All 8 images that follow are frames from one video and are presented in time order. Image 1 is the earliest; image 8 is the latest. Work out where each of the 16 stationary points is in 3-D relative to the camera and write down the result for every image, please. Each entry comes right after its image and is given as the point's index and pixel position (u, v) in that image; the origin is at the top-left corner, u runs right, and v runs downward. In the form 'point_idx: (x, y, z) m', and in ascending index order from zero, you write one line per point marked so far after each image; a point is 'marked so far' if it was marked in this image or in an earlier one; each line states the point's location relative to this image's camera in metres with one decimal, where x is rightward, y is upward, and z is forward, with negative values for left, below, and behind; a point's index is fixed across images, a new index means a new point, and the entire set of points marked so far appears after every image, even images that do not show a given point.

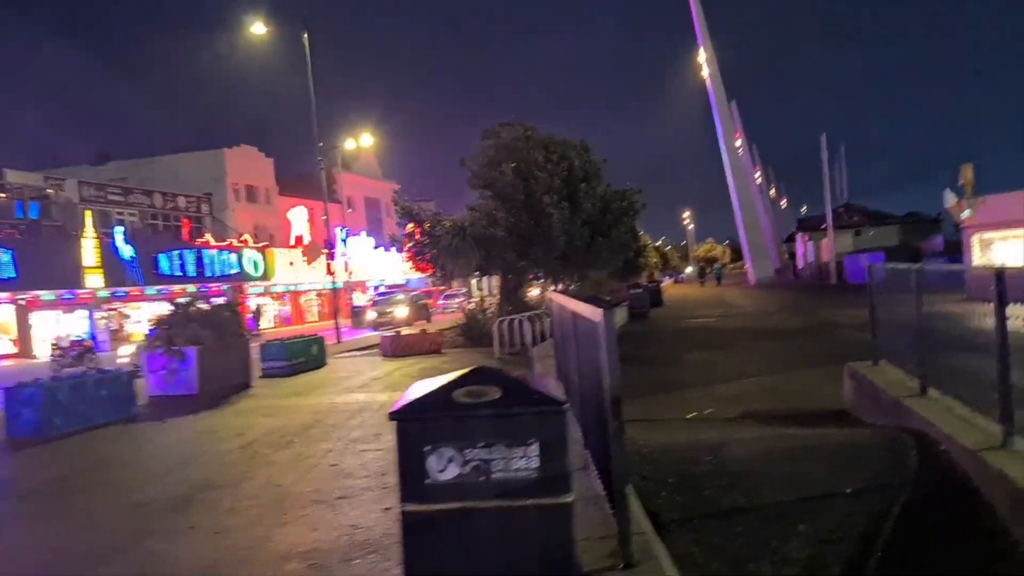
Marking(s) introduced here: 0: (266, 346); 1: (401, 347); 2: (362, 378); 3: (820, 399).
0: (-4.8, -1.1, +17.4) m
1: (-2.5, -1.3, +20.1) m
2: (-2.5, -1.6, +15.4) m
3: (+3.5, -1.3, +10.2) m
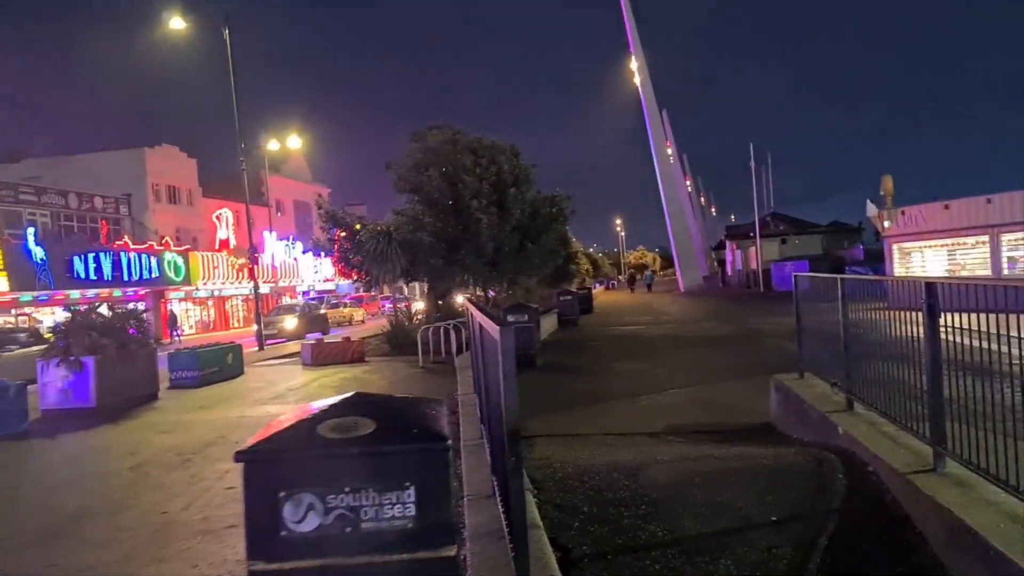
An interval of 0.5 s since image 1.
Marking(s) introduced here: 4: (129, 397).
0: (-6.2, -1.2, +16.5) m
1: (-4.1, -1.5, +19.4) m
2: (-3.8, -1.7, +14.7) m
3: (+2.6, -1.4, +9.9) m
4: (-5.8, -1.6, +13.5) m
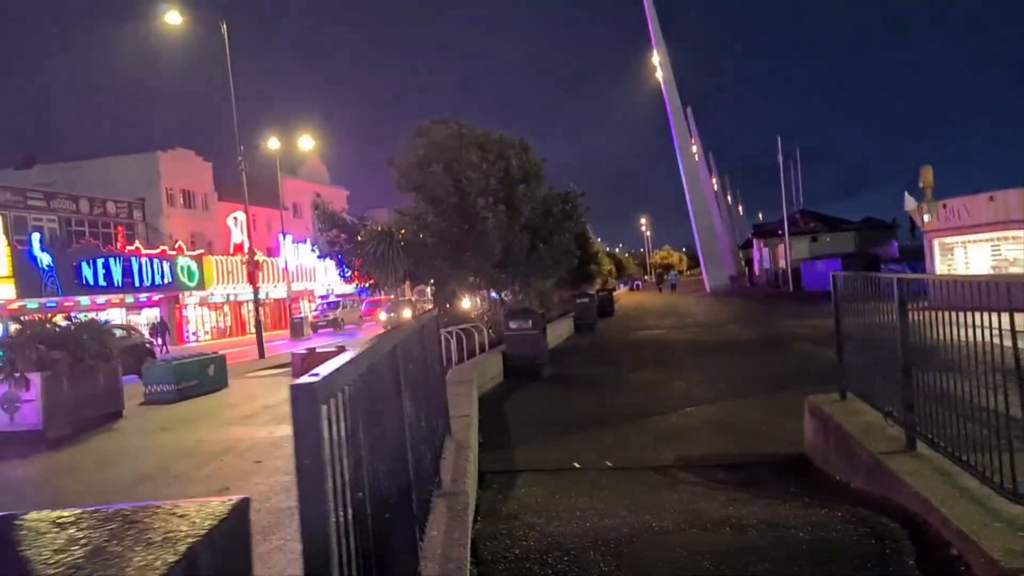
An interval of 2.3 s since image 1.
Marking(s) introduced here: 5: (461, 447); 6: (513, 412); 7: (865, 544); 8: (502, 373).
0: (-6.1, -1.4, +15.2) m
1: (-4.0, -1.6, +18.0) m
2: (-3.8, -1.8, +13.3) m
3: (+2.4, -1.4, +8.3) m
4: (-5.8, -1.7, +12.2) m
5: (-0.4, -1.2, +7.0) m
6: (0.0, -1.6, +11.6) m
7: (+1.6, -1.1, +4.1) m
8: (-0.2, -1.4, +15.2) m
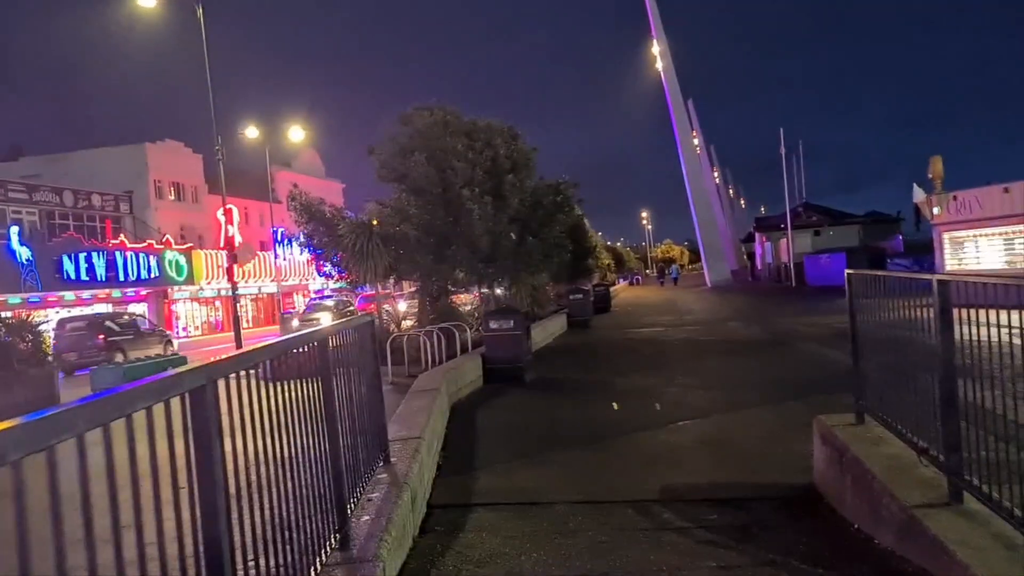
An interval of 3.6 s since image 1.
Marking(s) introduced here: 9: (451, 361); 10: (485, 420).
0: (-6.4, -1.3, +14.0) m
1: (-4.3, -1.5, +16.8) m
2: (-4.1, -1.7, +12.1) m
3: (+2.1, -1.4, +7.1) m
4: (-6.2, -1.7, +11.0) m
5: (-0.8, -1.2, +5.8) m
6: (-0.3, -1.6, +10.4) m
7: (+1.3, -1.1, +2.9) m
8: (-0.5, -1.4, +14.0) m
9: (-0.9, -1.1, +13.1) m
10: (-0.3, -1.6, +10.6) m
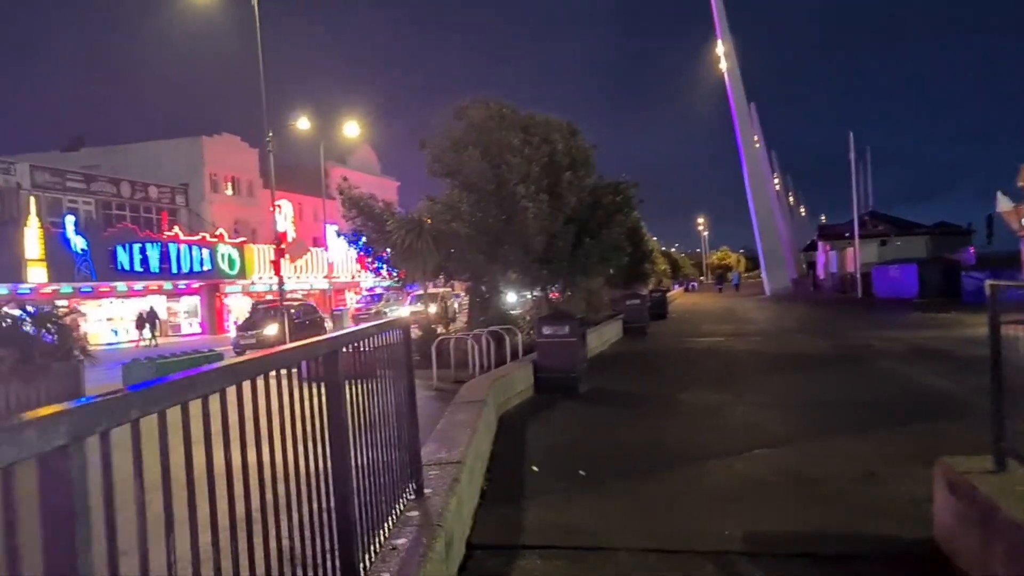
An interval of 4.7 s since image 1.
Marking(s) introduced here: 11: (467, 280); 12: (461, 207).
0: (-5.7, -1.2, +13.3) m
1: (-3.4, -1.4, +16.0) m
2: (-3.5, -1.7, +11.3) m
3: (+2.5, -1.5, +6.0) m
4: (-5.6, -1.6, +10.3) m
5: (-0.4, -1.2, +4.8) m
6: (+0.2, -1.6, +9.4) m
7: (+1.4, -1.2, +1.8) m
8: (+0.3, -1.4, +13.0) m
9: (-0.2, -1.1, +12.1) m
10: (+0.3, -1.6, +9.6) m
11: (-1.0, +0.2, +19.9) m
12: (-1.1, +1.7, +19.3) m
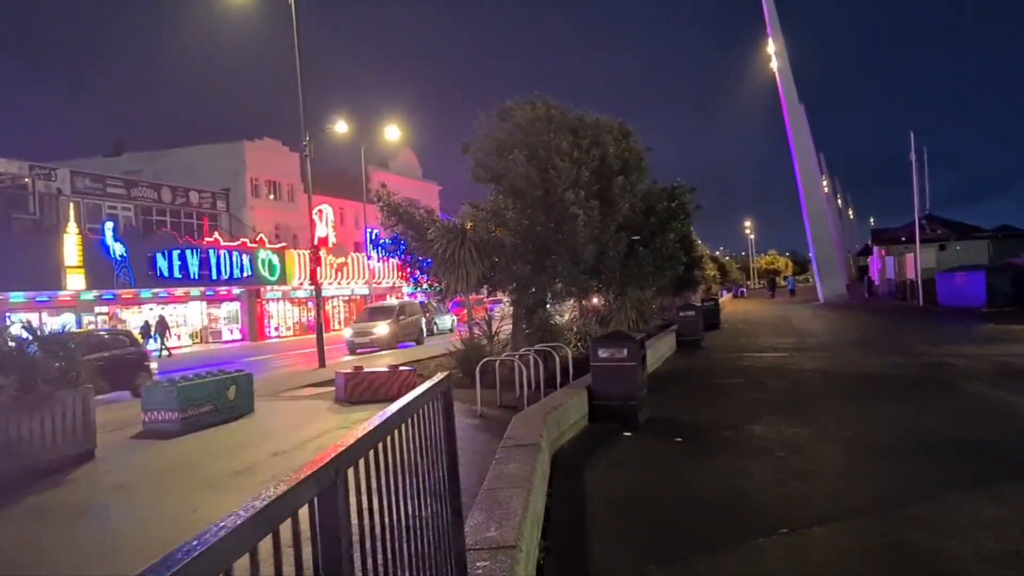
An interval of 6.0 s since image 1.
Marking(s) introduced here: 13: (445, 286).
0: (-5.0, -1.4, +12.3) m
1: (-2.6, -1.7, +14.9) m
2: (-2.9, -1.9, +10.2) m
3: (+2.8, -1.7, +4.6) m
4: (-5.0, -1.8, +9.3) m
5: (-0.1, -1.5, +3.6) m
6: (+0.8, -1.8, +8.1) m
7: (+1.6, -1.4, +0.5) m
8: (+0.9, -1.7, +11.7) m
9: (+0.5, -1.3, +10.9) m
10: (+0.8, -1.8, +8.3) m
11: (0.0, -0.1, +18.7) m
12: (-0.1, +1.5, +18.1) m
13: (-1.4, 0.0, +19.1) m
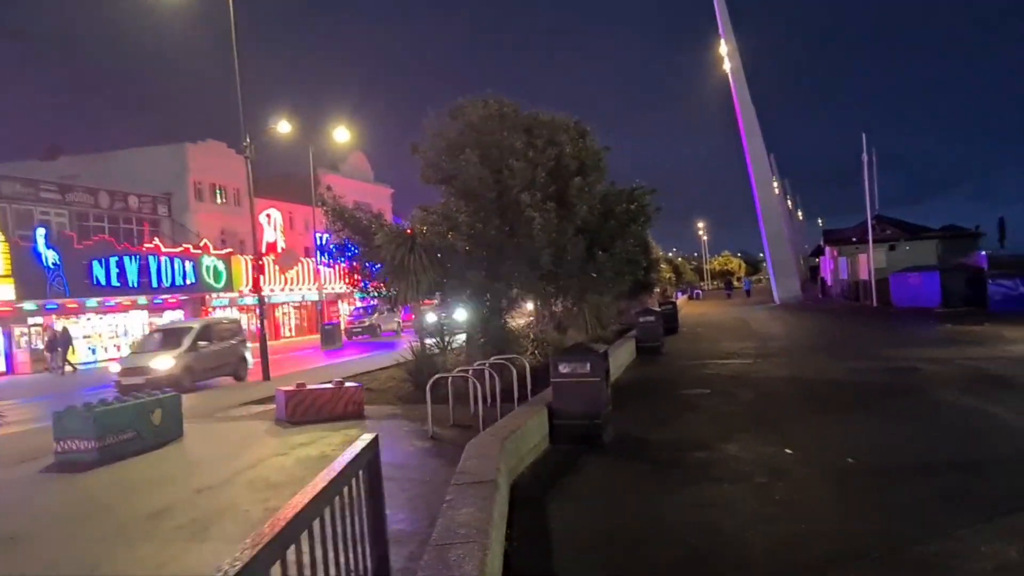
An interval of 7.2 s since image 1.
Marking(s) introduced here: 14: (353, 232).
0: (-5.5, -1.6, +11.1) m
1: (-3.3, -1.9, +13.8) m
2: (-3.3, -2.1, +9.1) m
3: (+2.6, -1.8, +3.8) m
4: (-5.4, -2.0, +8.0) m
5: (-0.3, -1.6, +2.6) m
6: (+0.4, -1.9, +7.2) m
7: (+1.6, -1.5, -0.4) m
8: (+0.4, -1.8, +10.8) m
9: (0.0, -1.4, +9.9) m
10: (+0.4, -1.9, +7.4) m
11: (-0.9, -0.2, +17.7) m
12: (-1.0, +1.3, +17.1) m
13: (-2.3, -0.1, +18.0) m
14: (-3.3, +1.1, +18.7) m
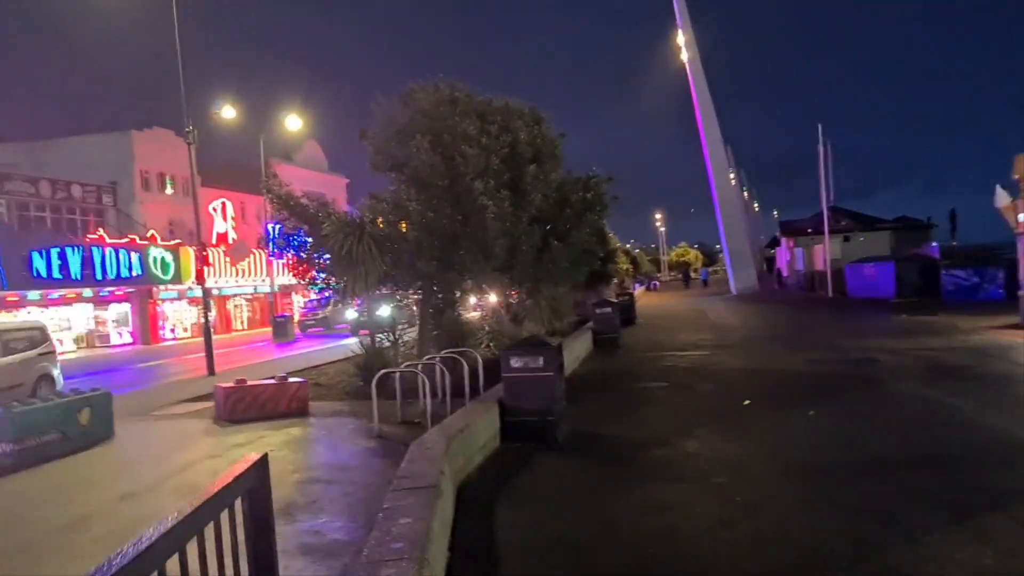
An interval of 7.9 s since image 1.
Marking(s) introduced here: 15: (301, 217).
0: (-6.1, -1.5, +10.3) m
1: (-4.0, -1.7, +13.1) m
2: (-3.8, -2.0, +8.4) m
3: (+2.4, -1.7, +3.4) m
4: (-5.9, -1.9, +7.3) m
5: (-0.5, -1.5, +2.1) m
6: (0.0, -1.9, +6.7) m
7: (+1.5, -1.5, -0.8) m
8: (-0.2, -1.7, +10.3) m
9: (-0.6, -1.3, +9.4) m
10: (0.0, -1.9, +6.9) m
11: (-1.8, 0.0, +17.1) m
12: (-1.9, +1.5, +16.5) m
13: (-3.2, 0.0, +17.4) m
14: (-4.2, +1.3, +18.0) m
15: (-4.2, +1.4, +18.0) m
